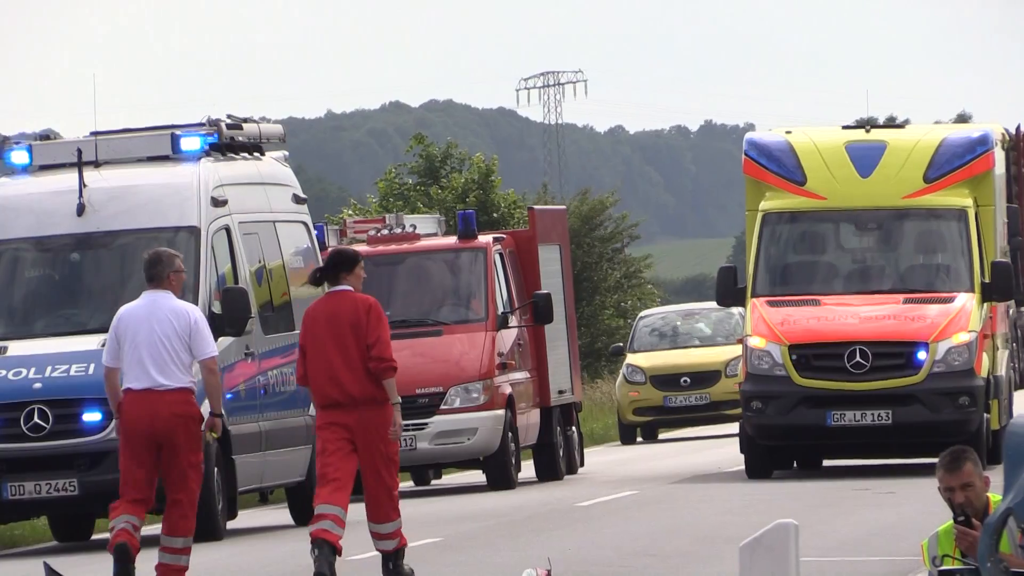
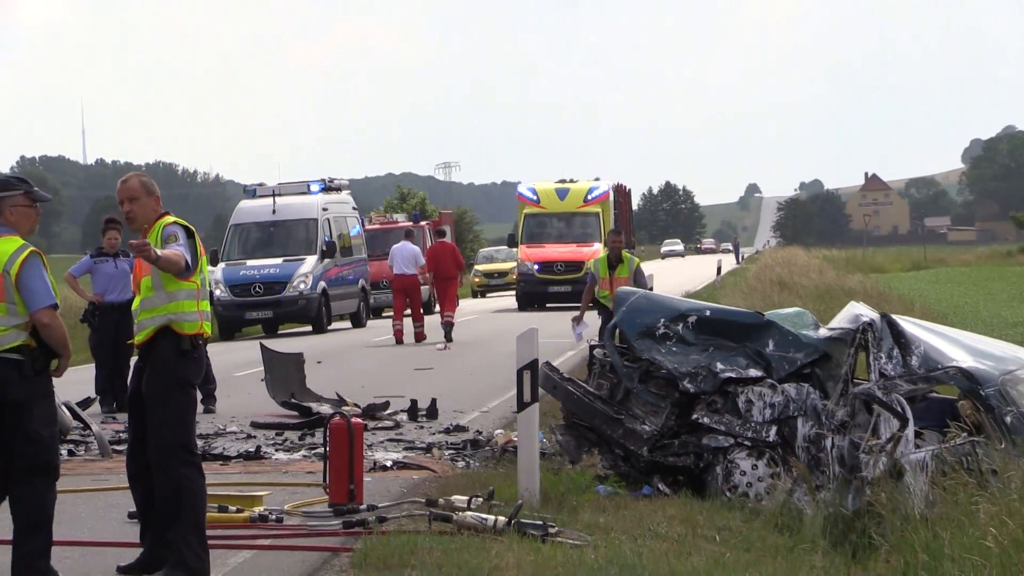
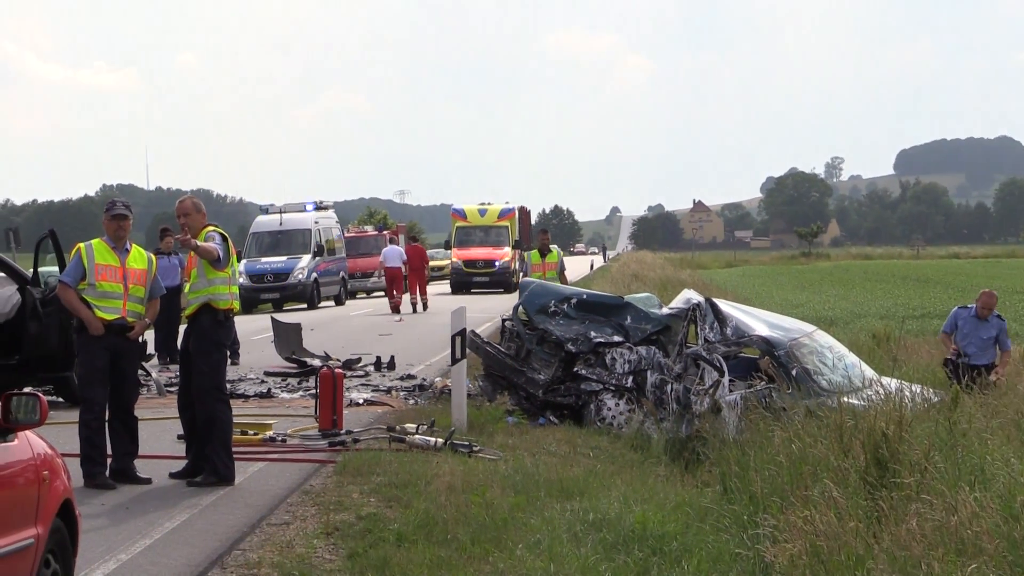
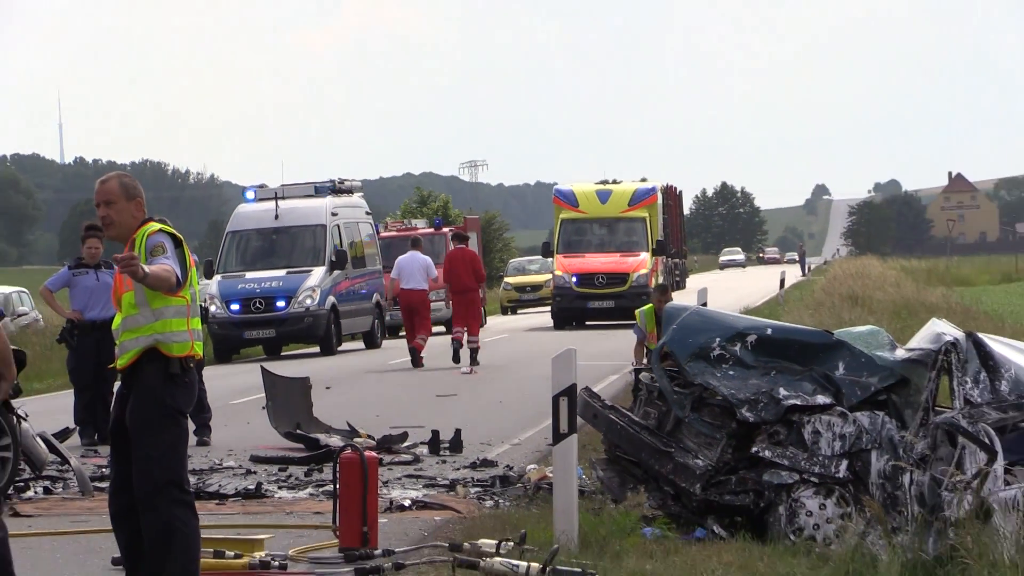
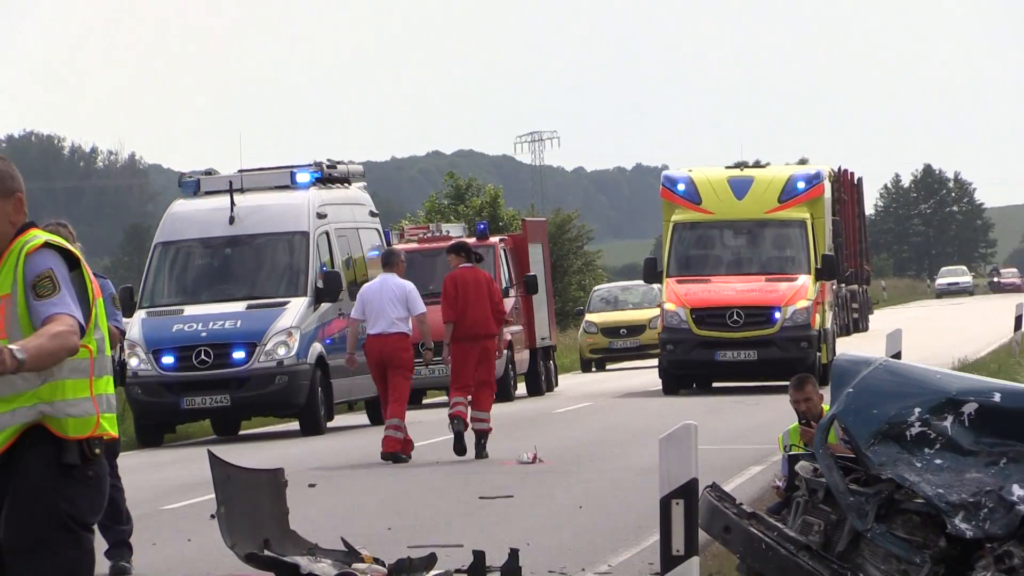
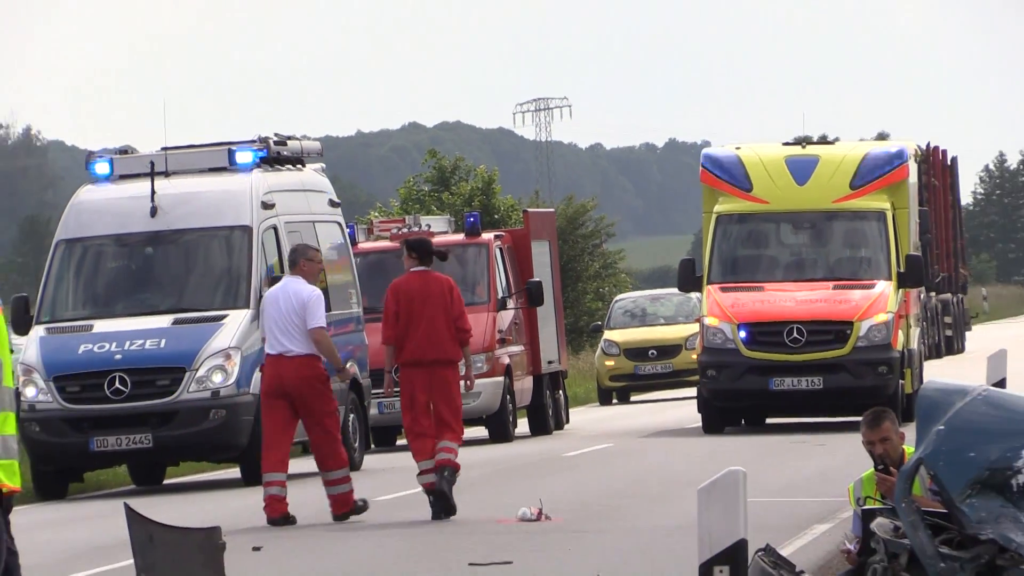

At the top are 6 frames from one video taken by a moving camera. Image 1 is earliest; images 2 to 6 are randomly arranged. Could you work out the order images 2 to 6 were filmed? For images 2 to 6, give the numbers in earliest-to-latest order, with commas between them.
6, 5, 4, 2, 3
